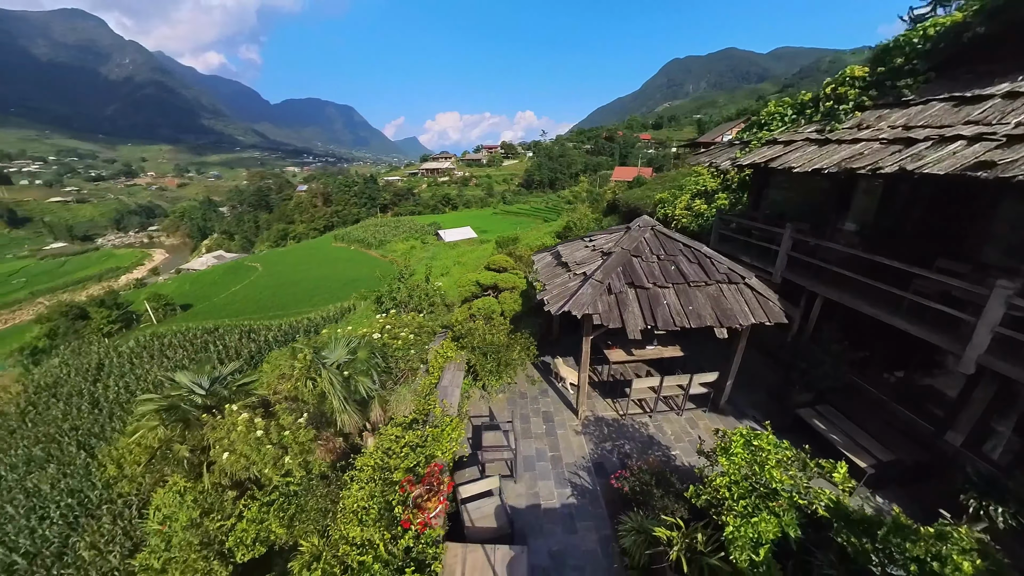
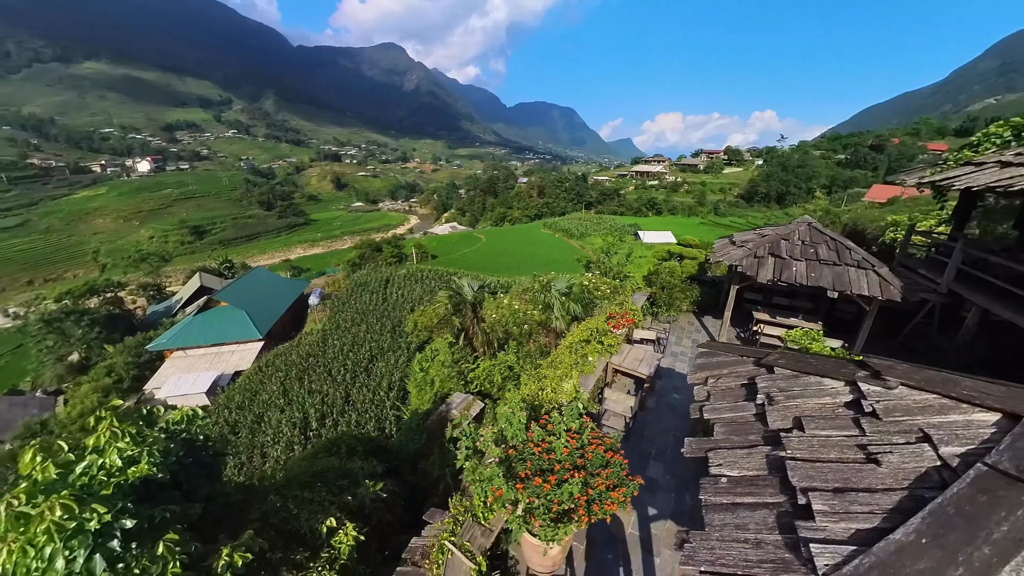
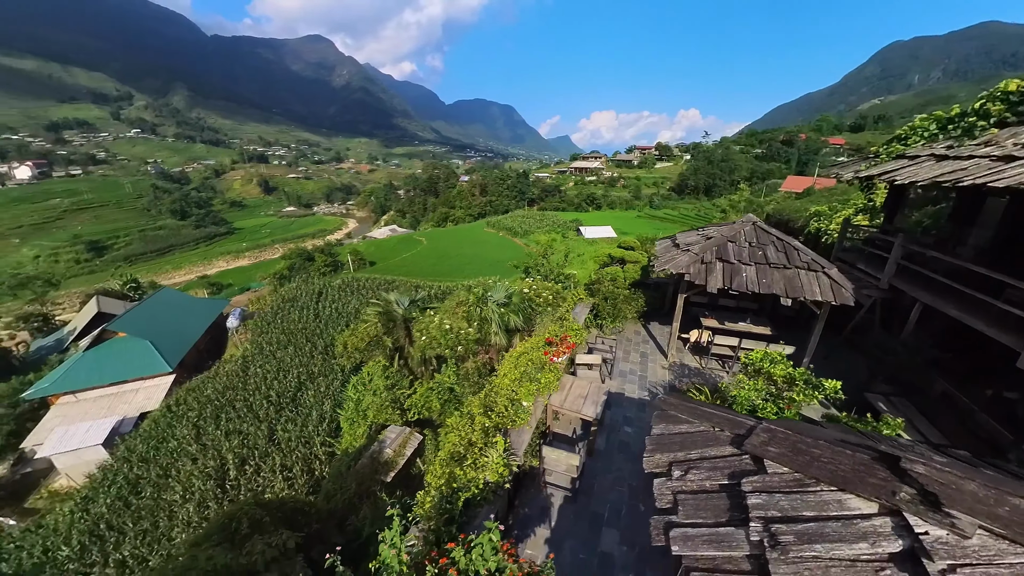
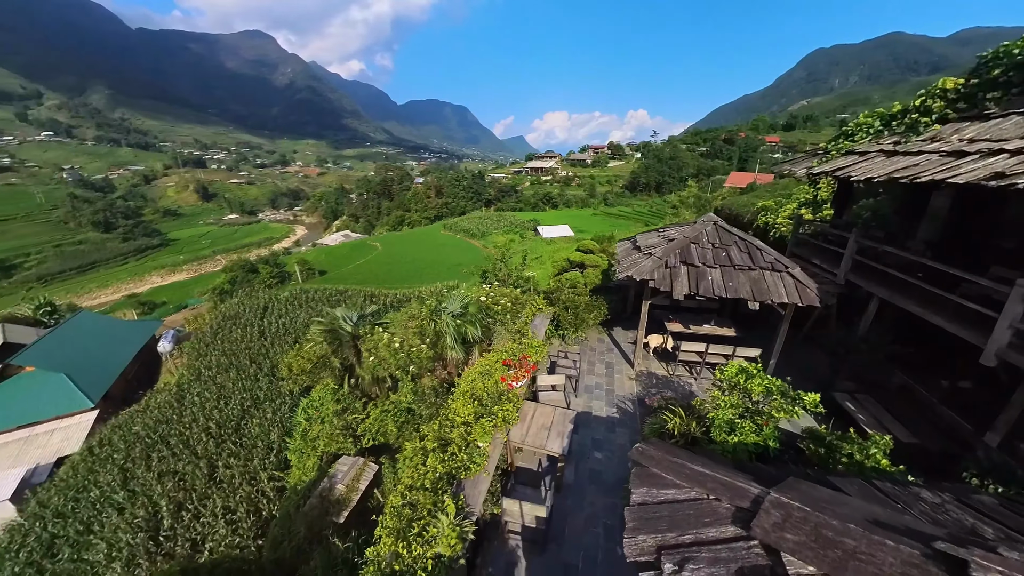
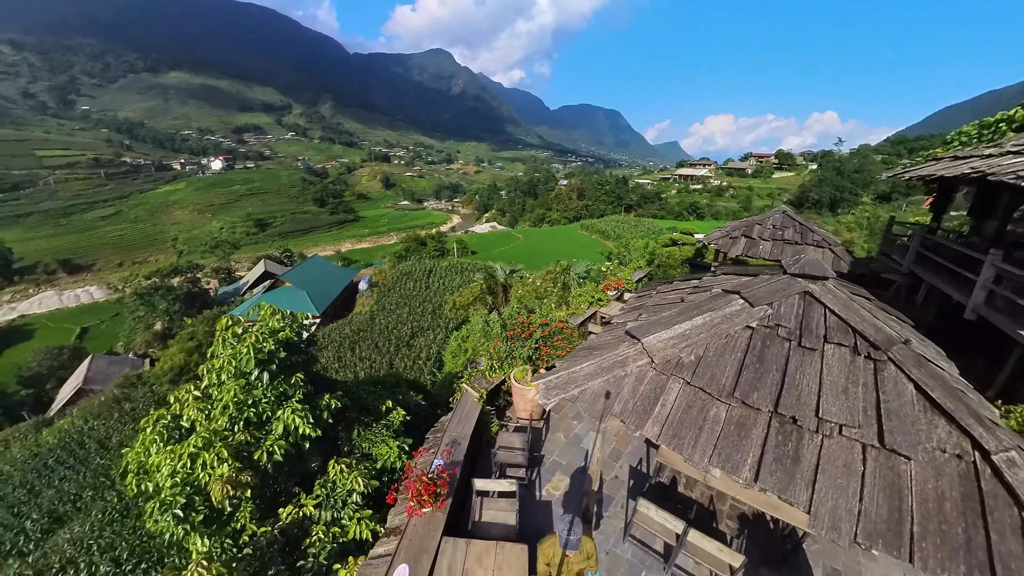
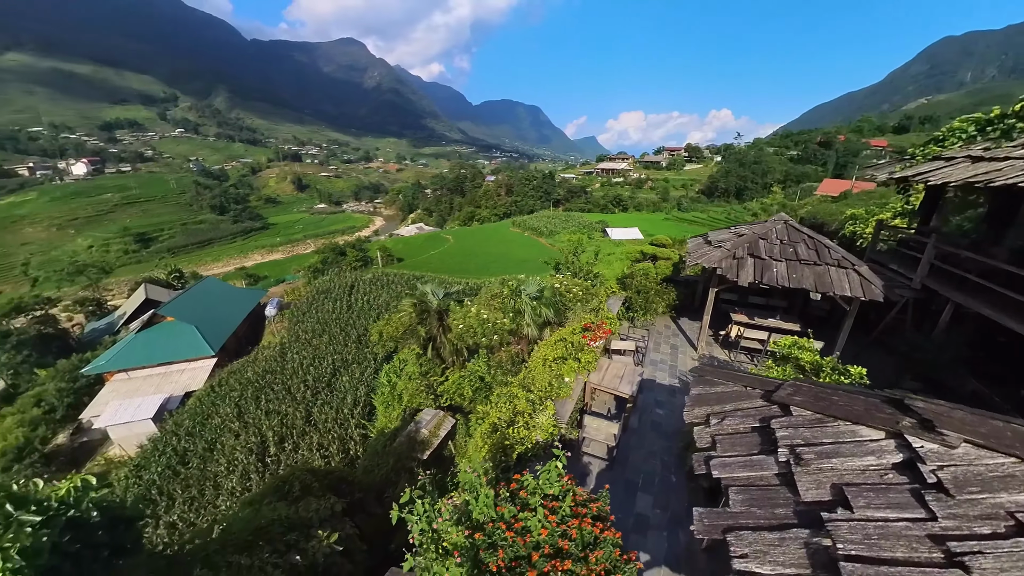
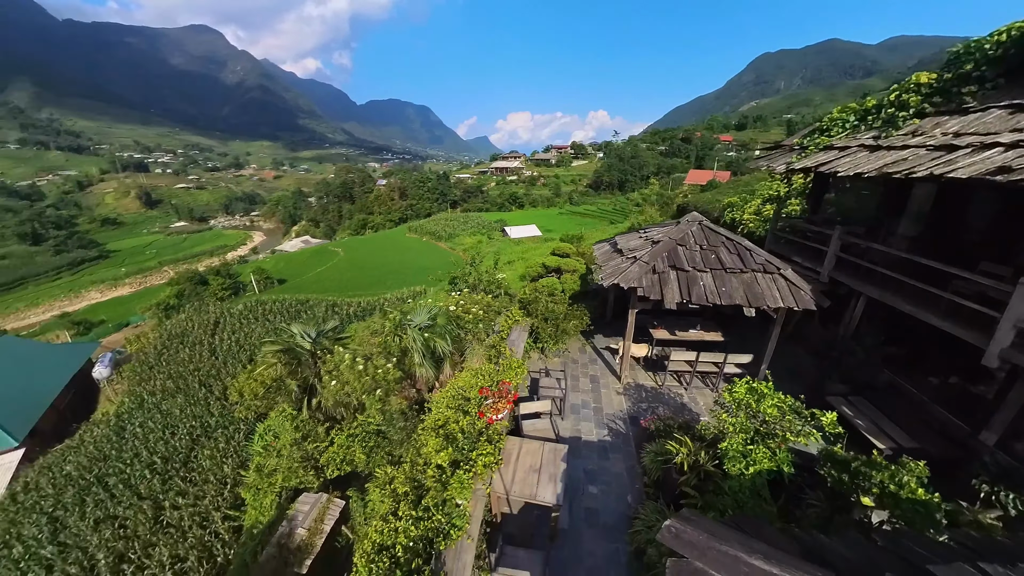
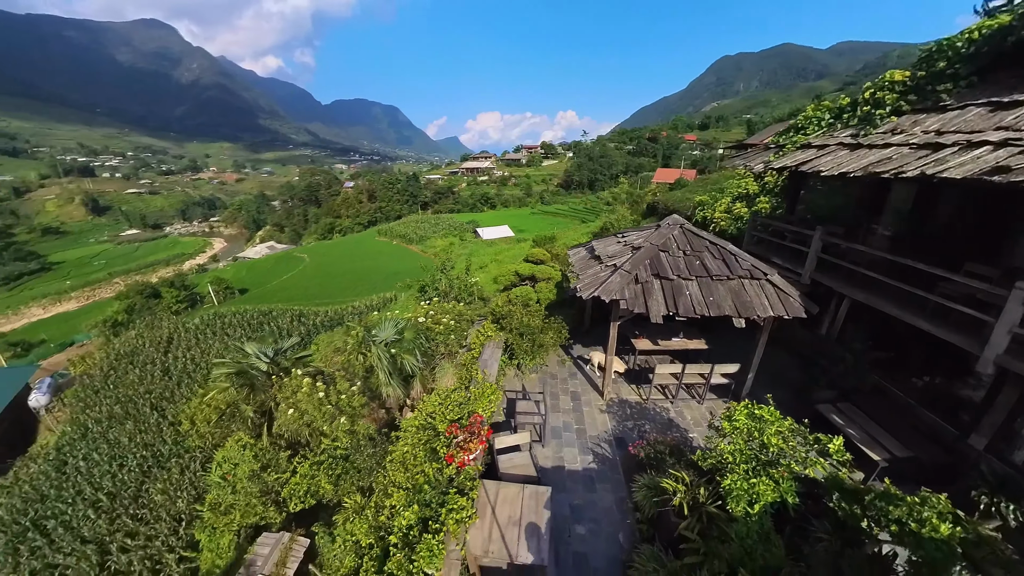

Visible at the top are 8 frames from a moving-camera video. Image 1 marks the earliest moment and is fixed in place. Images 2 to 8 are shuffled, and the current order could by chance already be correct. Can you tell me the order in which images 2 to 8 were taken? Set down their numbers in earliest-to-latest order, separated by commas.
8, 7, 4, 3, 6, 2, 5
